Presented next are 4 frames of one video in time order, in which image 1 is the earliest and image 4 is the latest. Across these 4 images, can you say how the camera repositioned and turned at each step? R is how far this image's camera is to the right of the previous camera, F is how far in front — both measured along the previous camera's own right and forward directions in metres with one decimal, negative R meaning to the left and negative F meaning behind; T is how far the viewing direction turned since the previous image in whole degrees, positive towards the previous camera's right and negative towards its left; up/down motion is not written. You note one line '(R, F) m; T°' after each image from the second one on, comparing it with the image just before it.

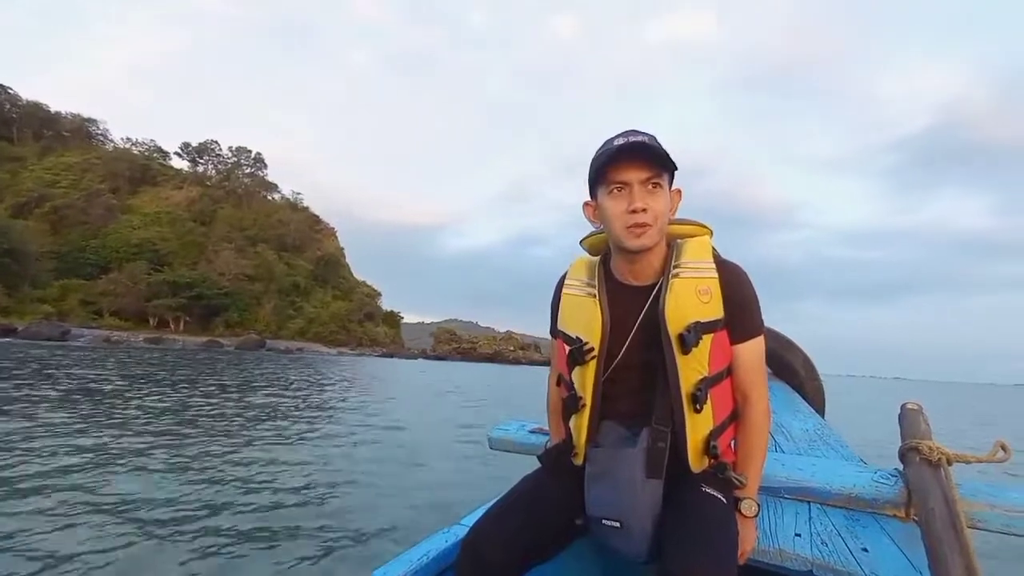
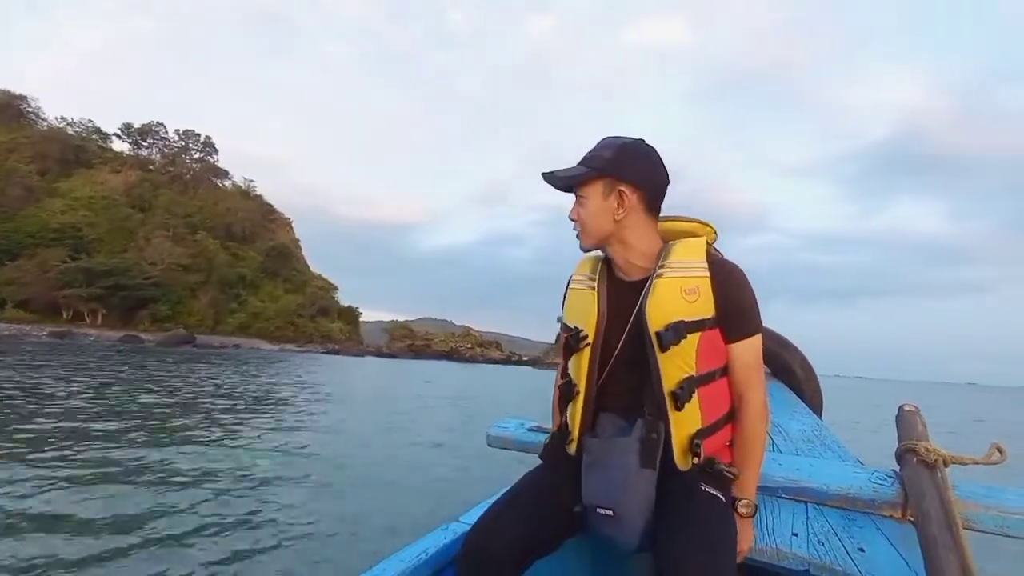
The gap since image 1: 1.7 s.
(-0.4, +0.2) m; +4°
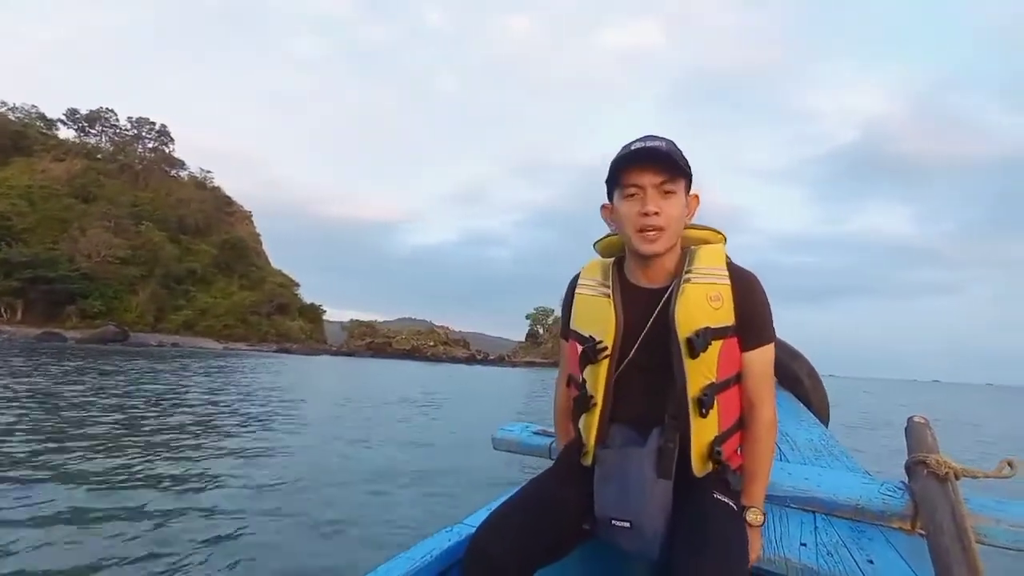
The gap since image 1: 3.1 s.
(-0.4, +0.3) m; +3°
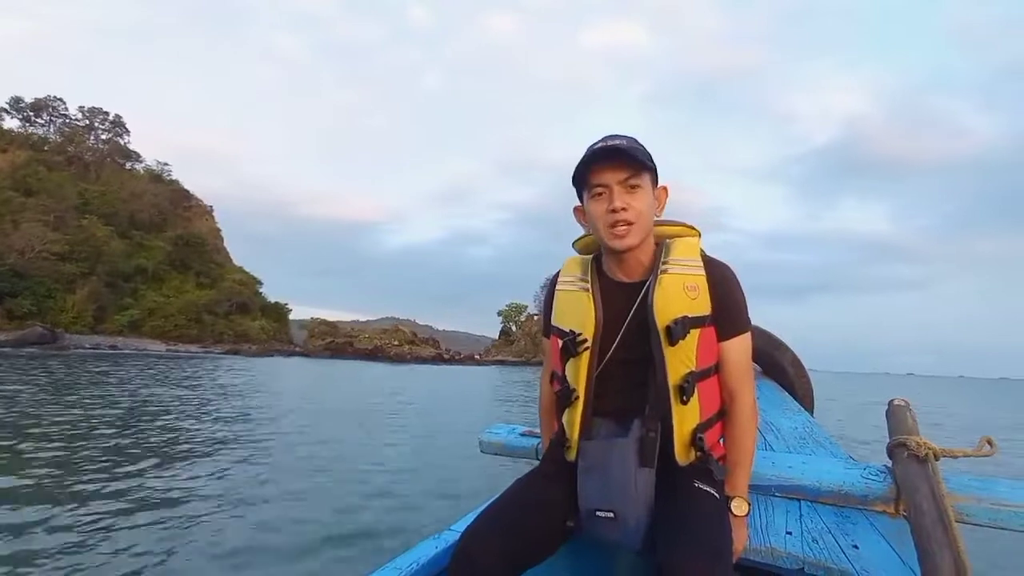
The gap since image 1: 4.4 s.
(-0.3, 0.0) m; +3°
